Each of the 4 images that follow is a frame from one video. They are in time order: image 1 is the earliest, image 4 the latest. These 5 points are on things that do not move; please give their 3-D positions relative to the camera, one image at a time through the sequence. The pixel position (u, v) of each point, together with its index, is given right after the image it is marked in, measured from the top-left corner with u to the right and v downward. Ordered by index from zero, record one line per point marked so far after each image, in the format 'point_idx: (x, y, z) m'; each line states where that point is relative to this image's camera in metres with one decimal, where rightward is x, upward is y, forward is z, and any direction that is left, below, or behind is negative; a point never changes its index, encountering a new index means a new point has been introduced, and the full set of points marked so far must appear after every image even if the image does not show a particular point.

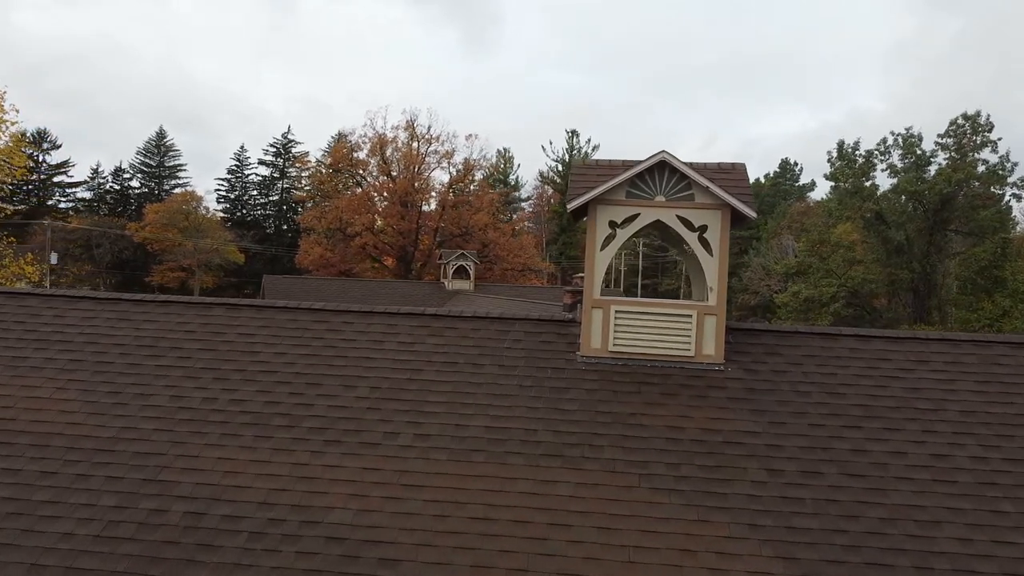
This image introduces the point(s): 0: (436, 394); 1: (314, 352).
0: (-0.7, -1.0, +6.3) m
1: (-2.0, -0.7, +6.9) m
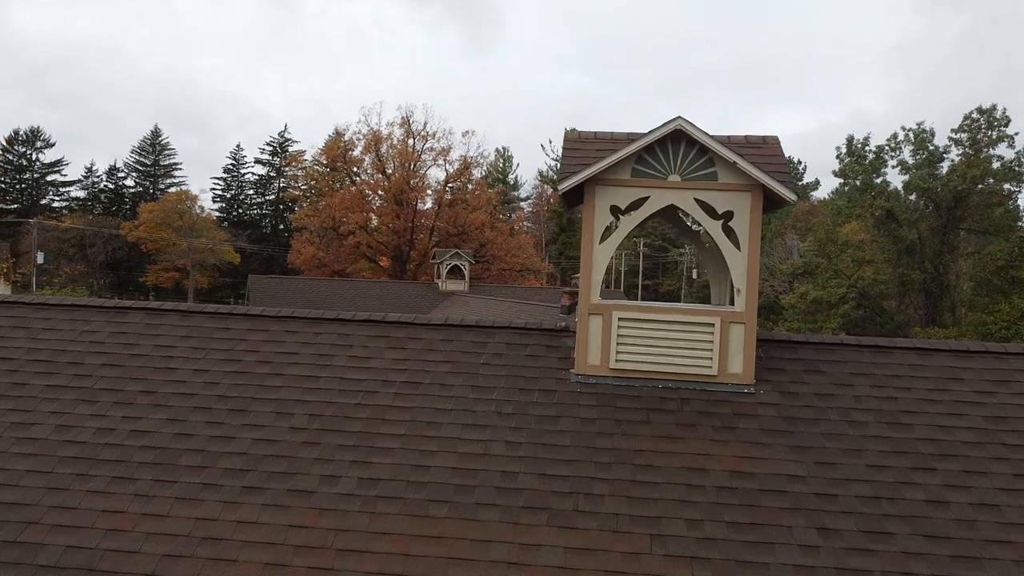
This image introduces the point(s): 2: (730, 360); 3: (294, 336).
0: (-0.9, -1.0, +5.0) m
1: (-2.2, -0.7, +5.5) m
2: (+1.7, -0.6, +5.3) m
3: (-1.9, -0.4, +5.9) m
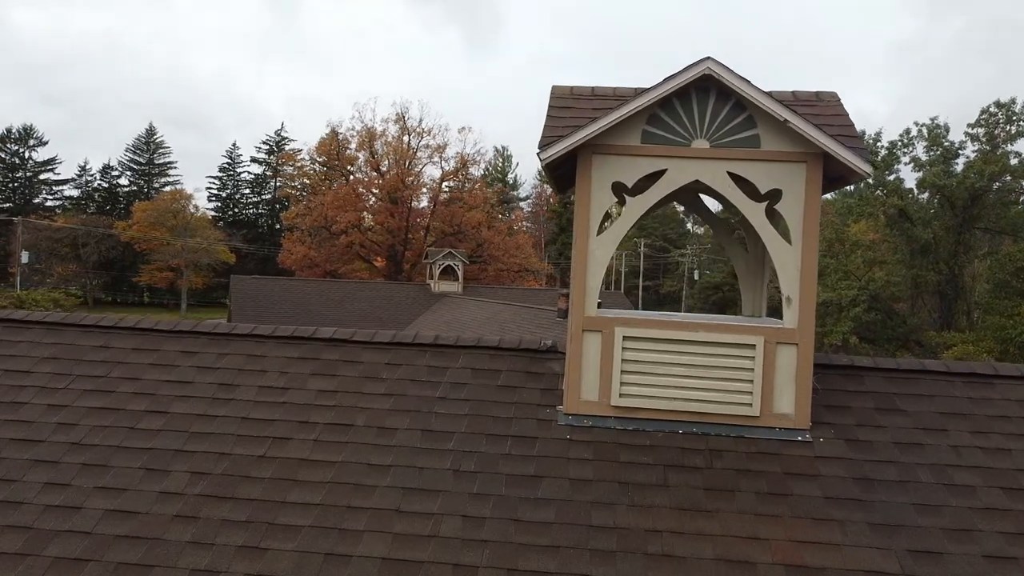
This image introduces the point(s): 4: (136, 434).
0: (-1.1, -1.1, +3.5) m
1: (-2.4, -0.7, +4.1) m
2: (+1.5, -0.6, +3.8) m
3: (-2.1, -0.5, +4.5) m
4: (-2.2, -0.8, +3.9) m
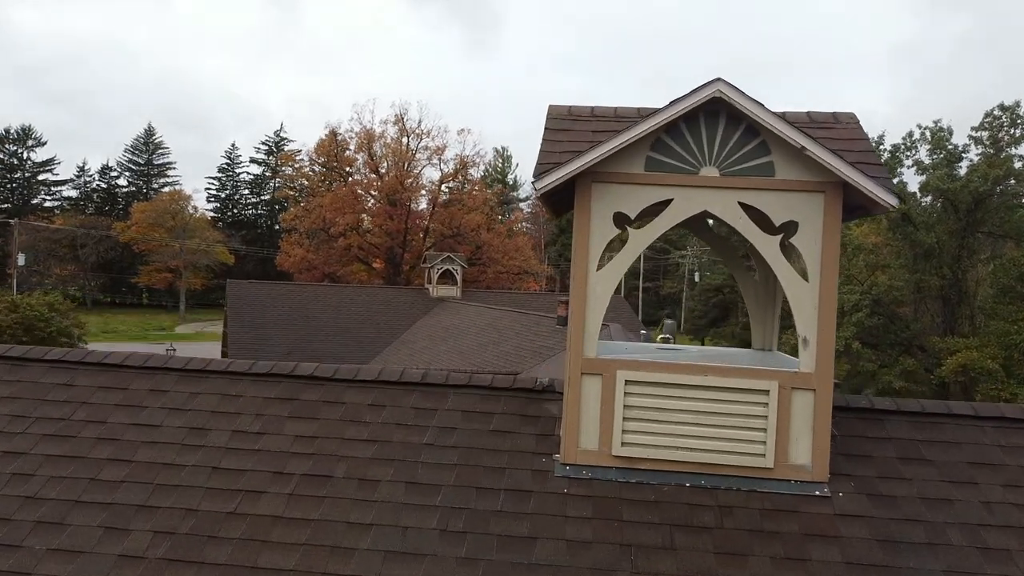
0: (-1.1, -1.3, +3.2) m
1: (-2.5, -0.9, +3.8) m
2: (+1.5, -0.8, +3.5) m
3: (-2.2, -0.7, +4.1) m
4: (-2.2, -1.1, +3.6) m
